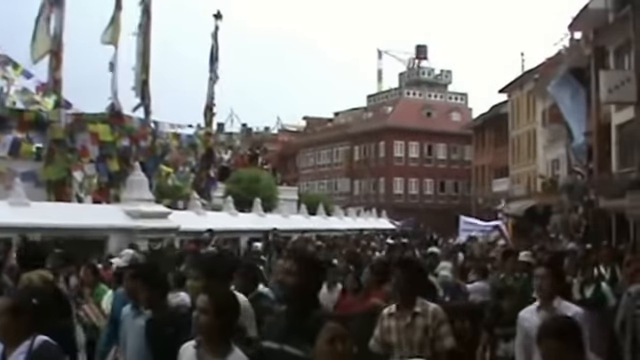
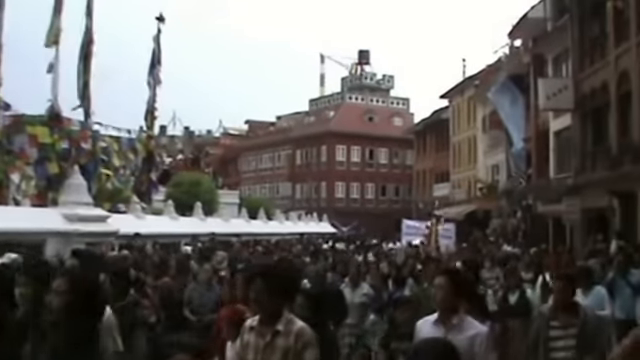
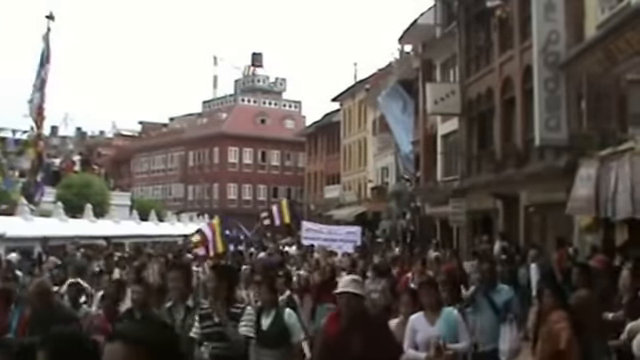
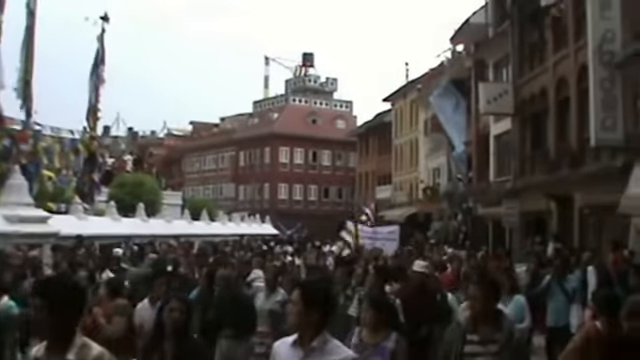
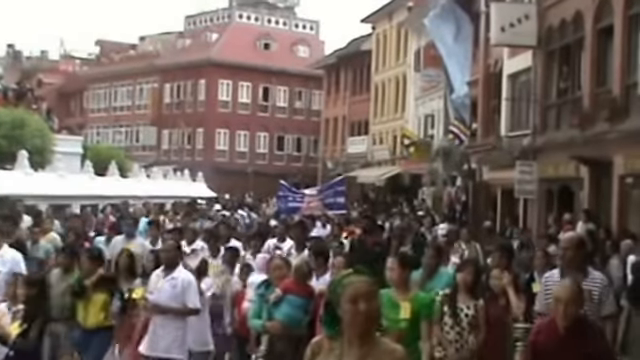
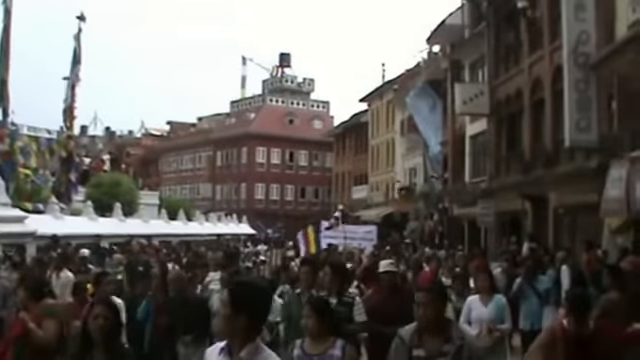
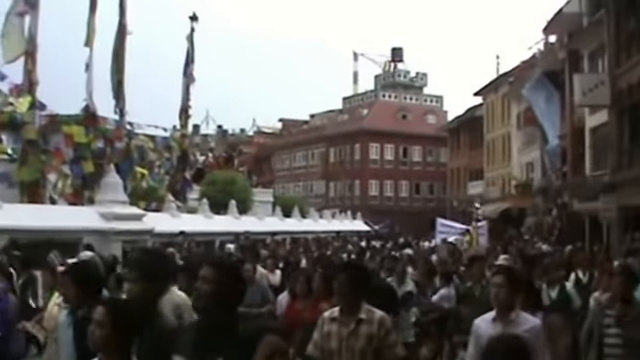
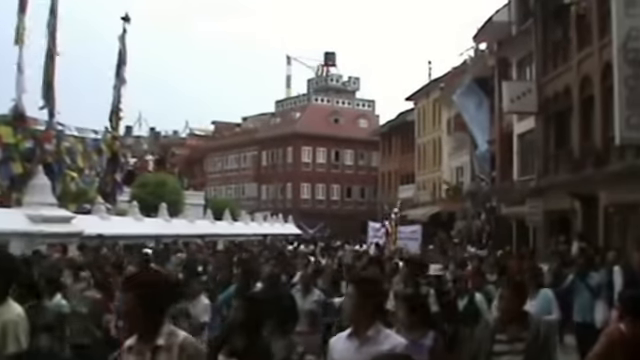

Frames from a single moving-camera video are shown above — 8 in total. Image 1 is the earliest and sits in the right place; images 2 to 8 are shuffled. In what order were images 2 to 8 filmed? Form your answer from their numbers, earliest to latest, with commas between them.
7, 2, 8, 4, 6, 3, 5
